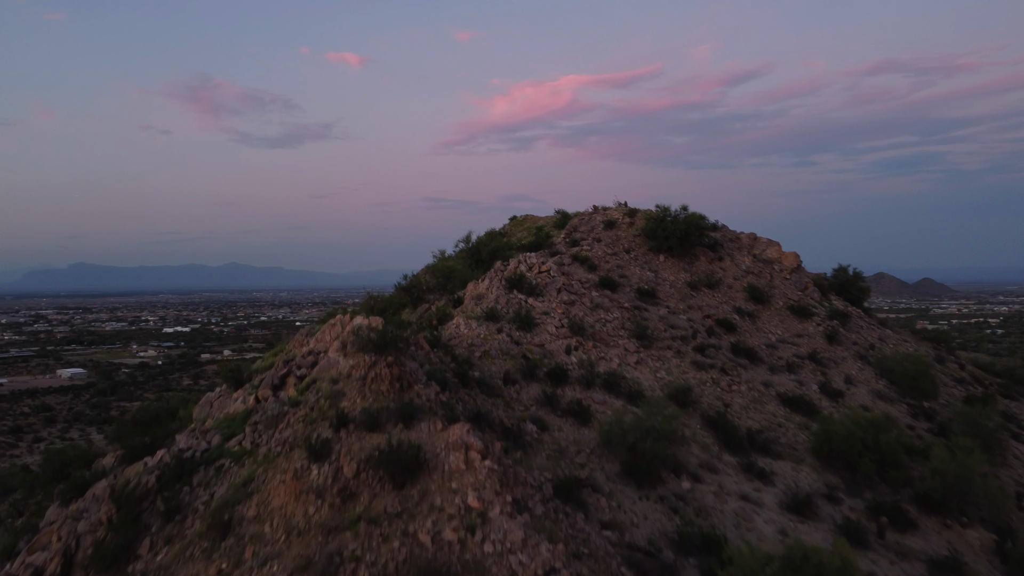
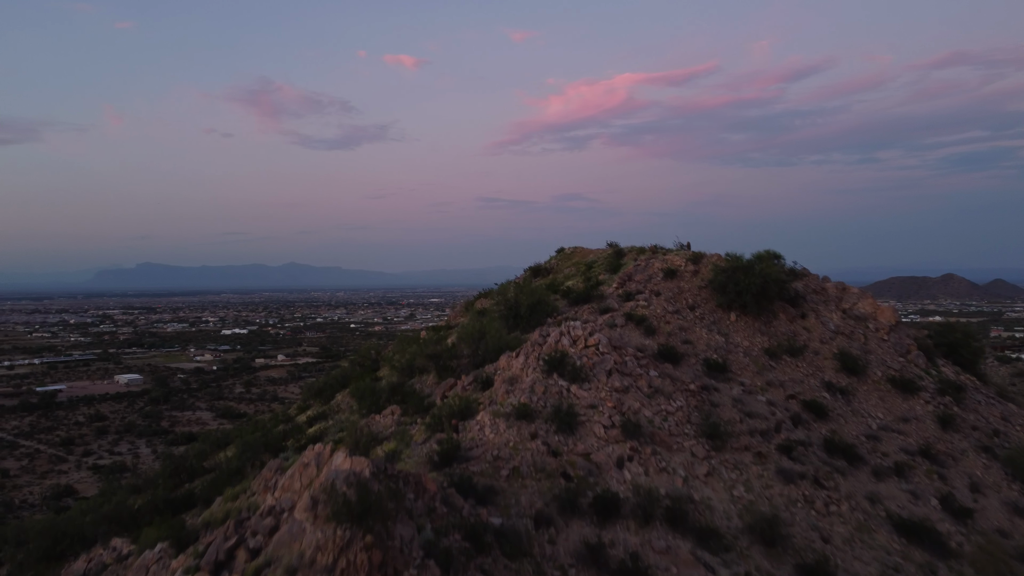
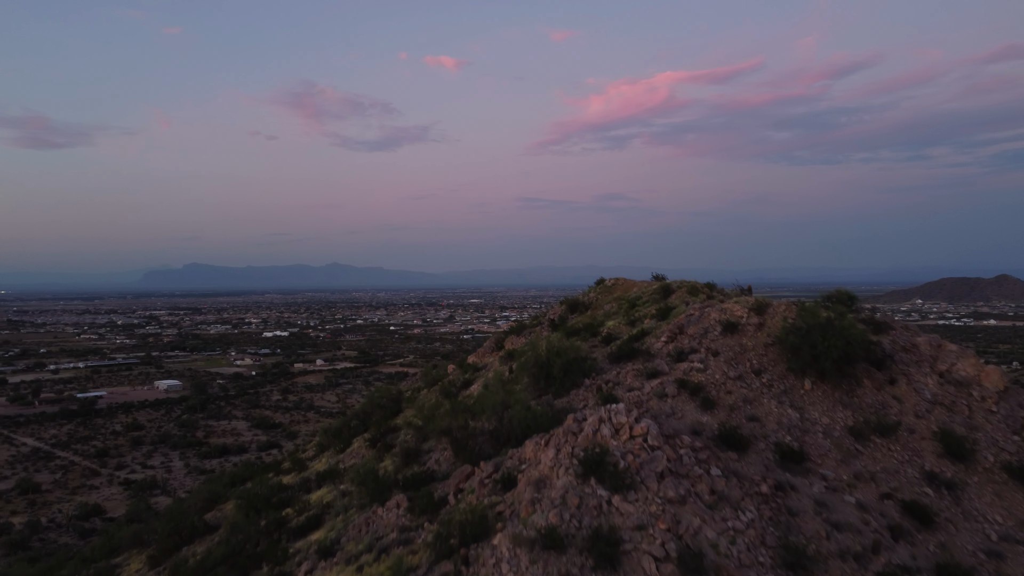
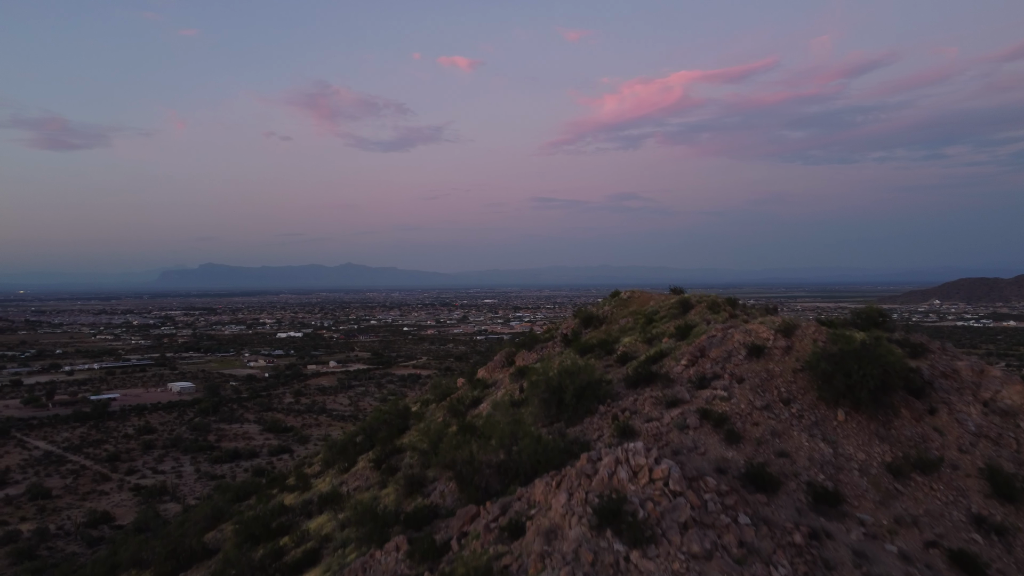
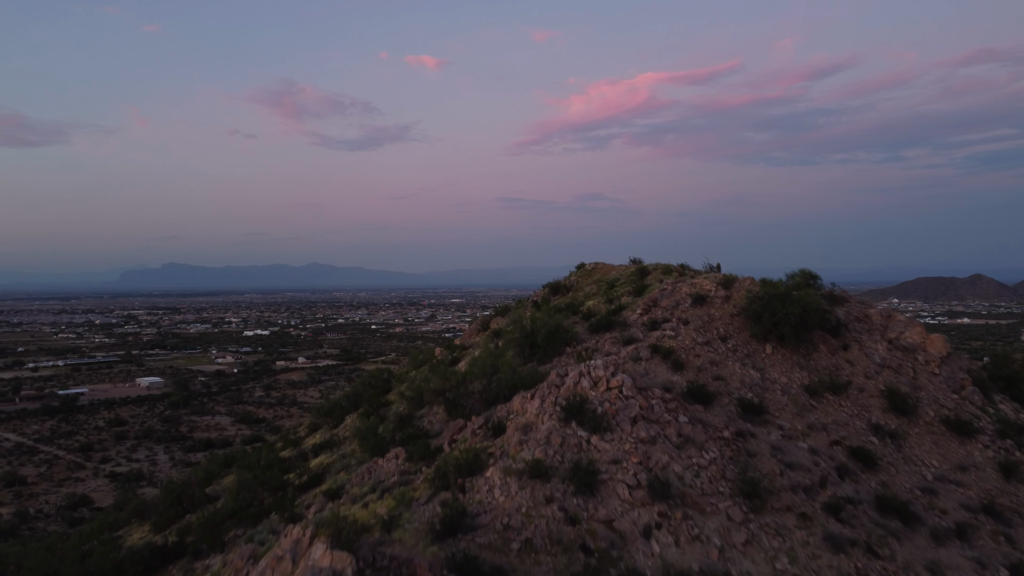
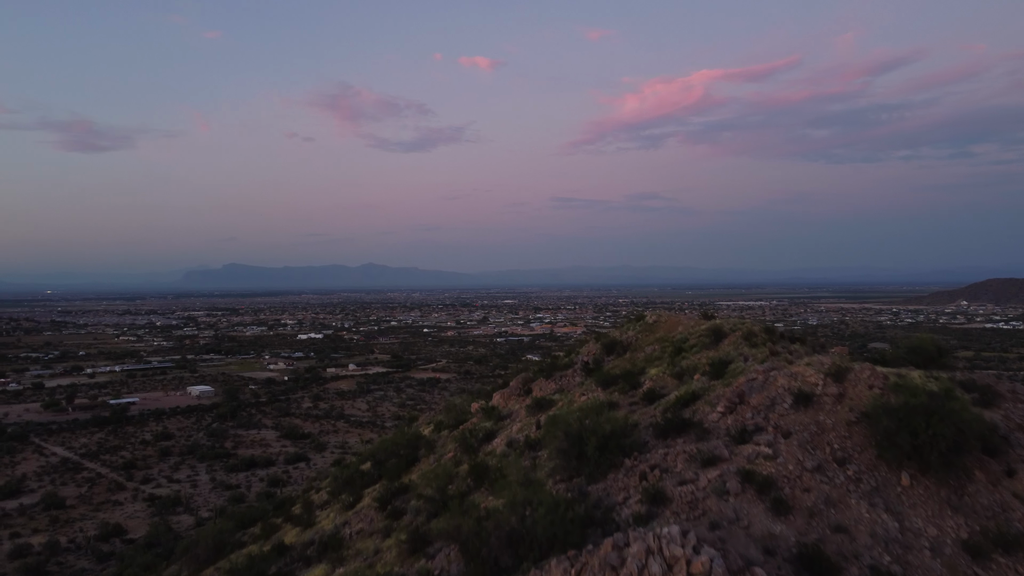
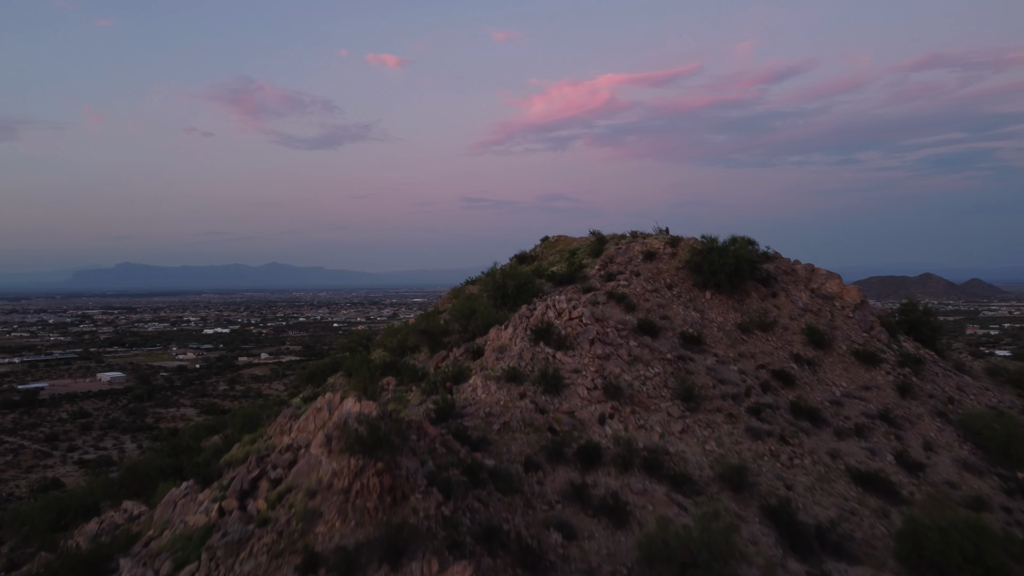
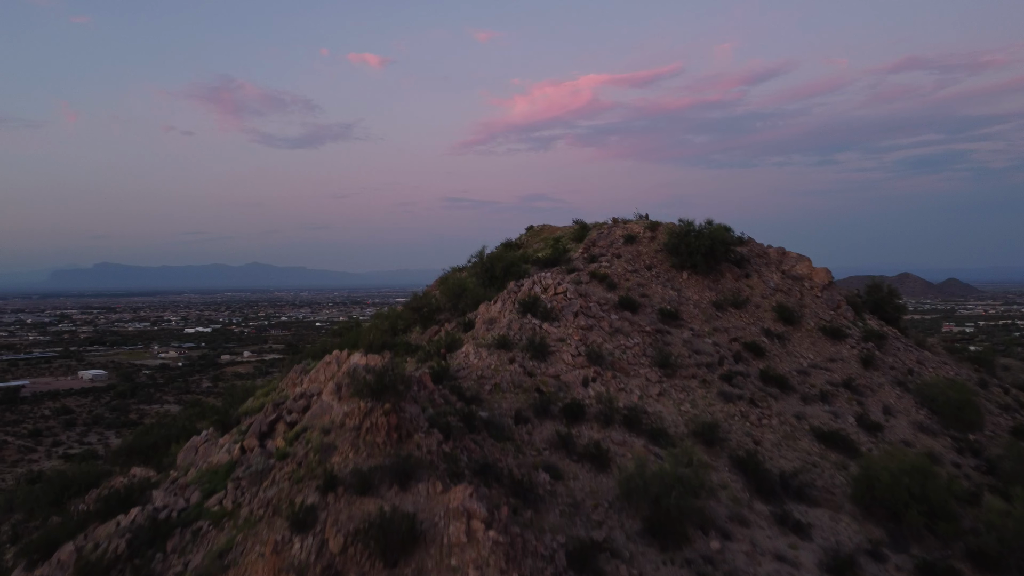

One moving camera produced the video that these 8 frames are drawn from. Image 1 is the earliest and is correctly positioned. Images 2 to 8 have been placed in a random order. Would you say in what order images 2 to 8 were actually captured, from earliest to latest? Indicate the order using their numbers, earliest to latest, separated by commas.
8, 7, 2, 5, 3, 4, 6
